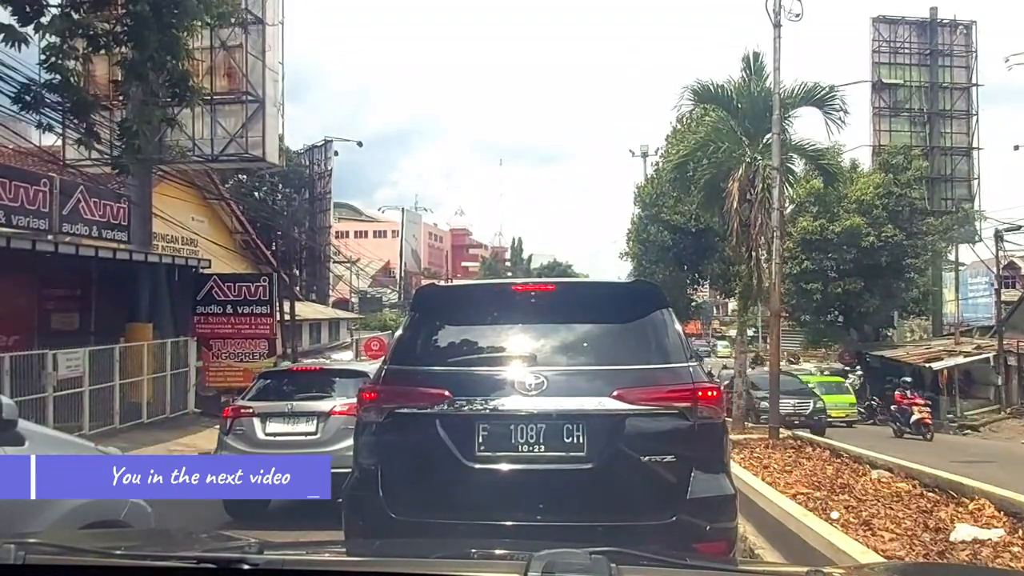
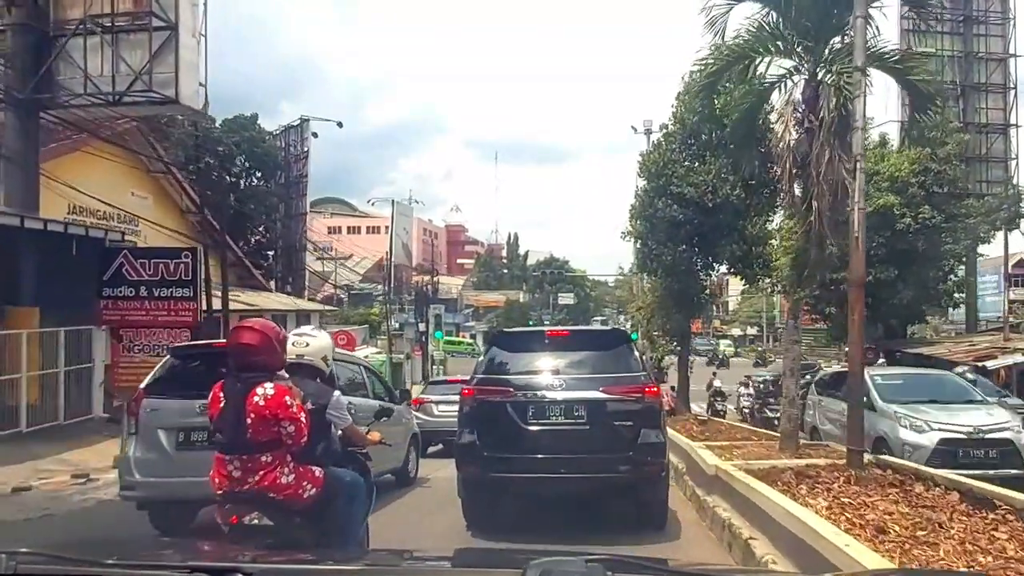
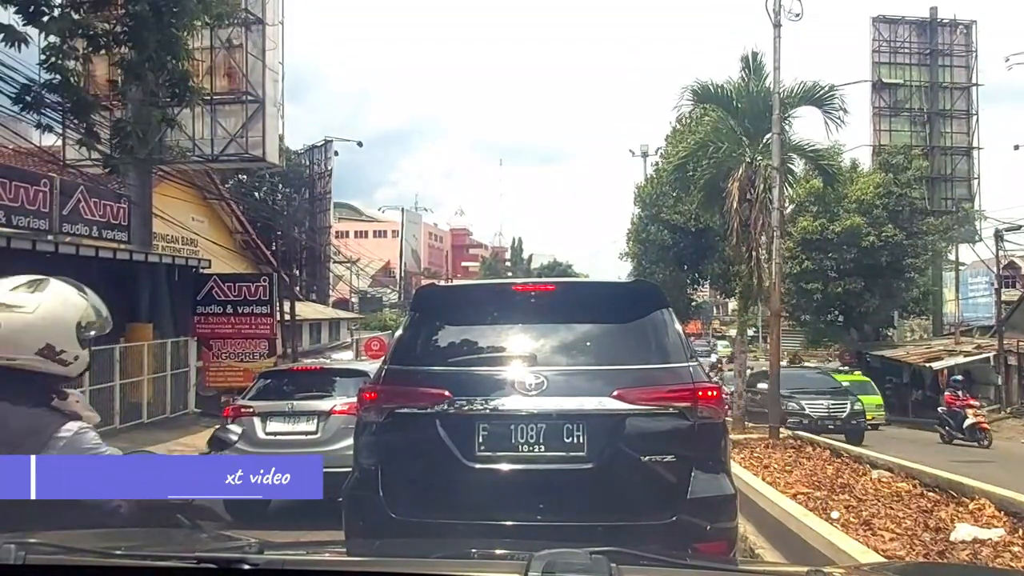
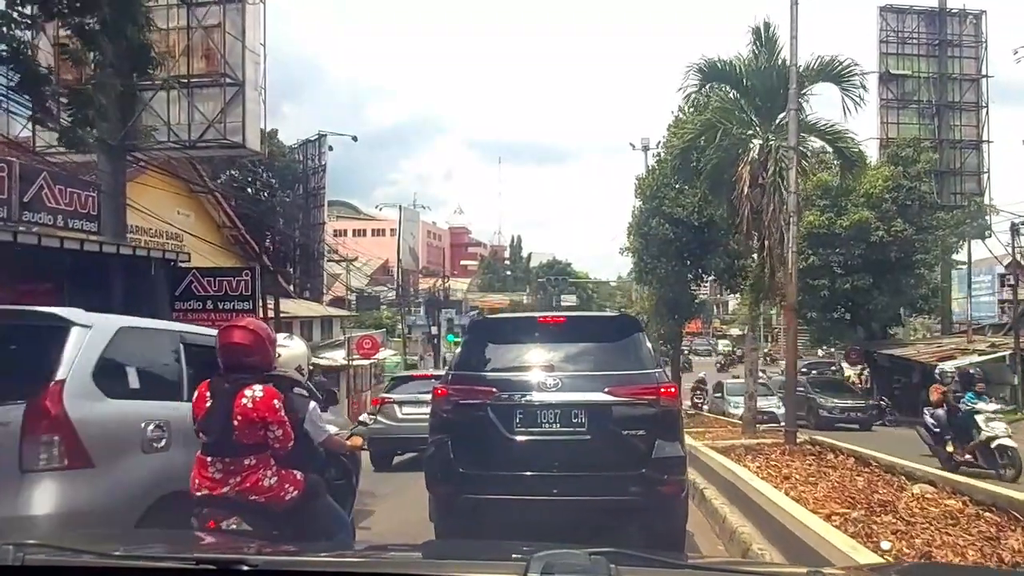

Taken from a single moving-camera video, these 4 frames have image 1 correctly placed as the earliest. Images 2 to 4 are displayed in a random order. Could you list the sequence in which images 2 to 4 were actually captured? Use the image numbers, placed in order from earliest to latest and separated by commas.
3, 4, 2
